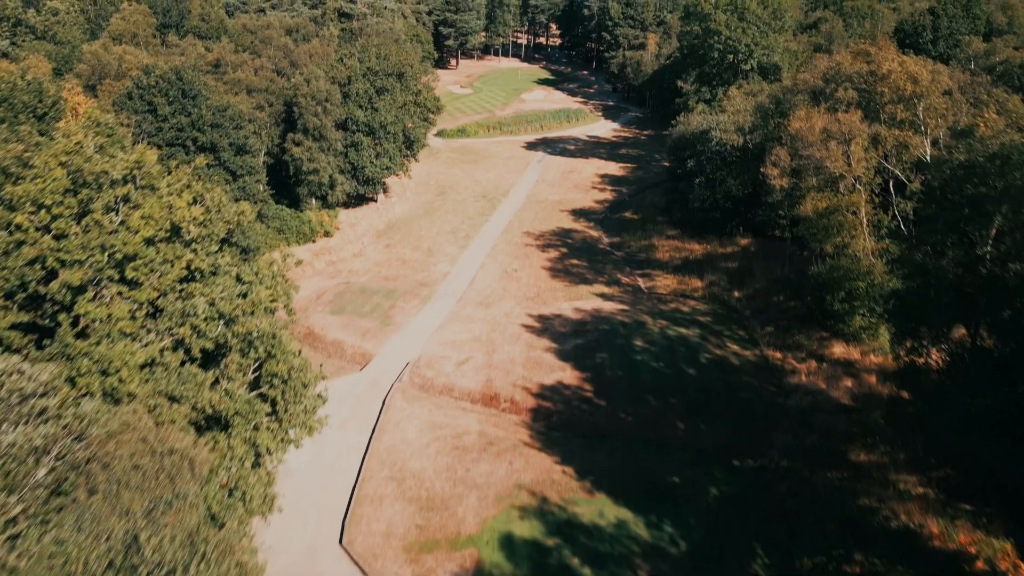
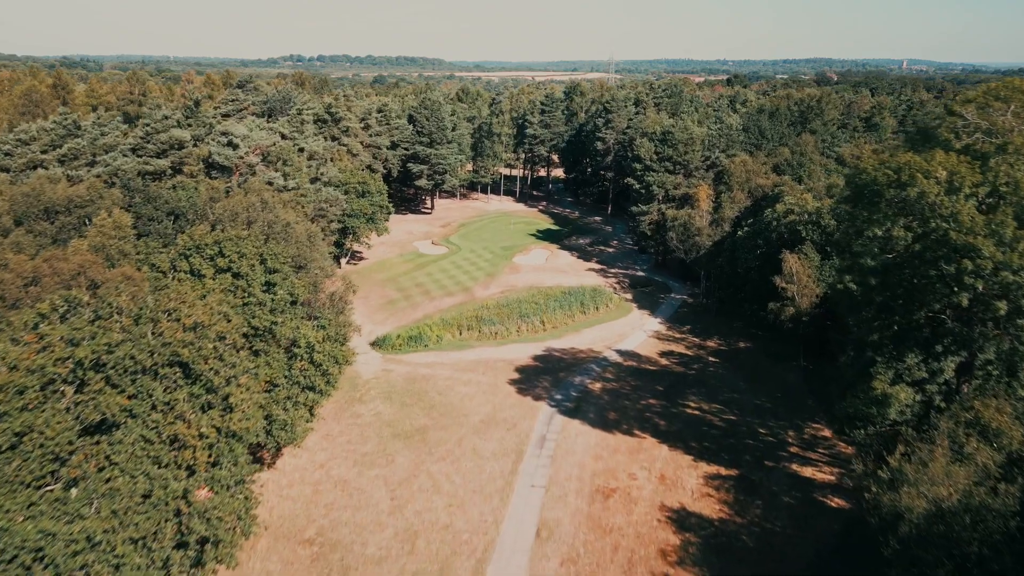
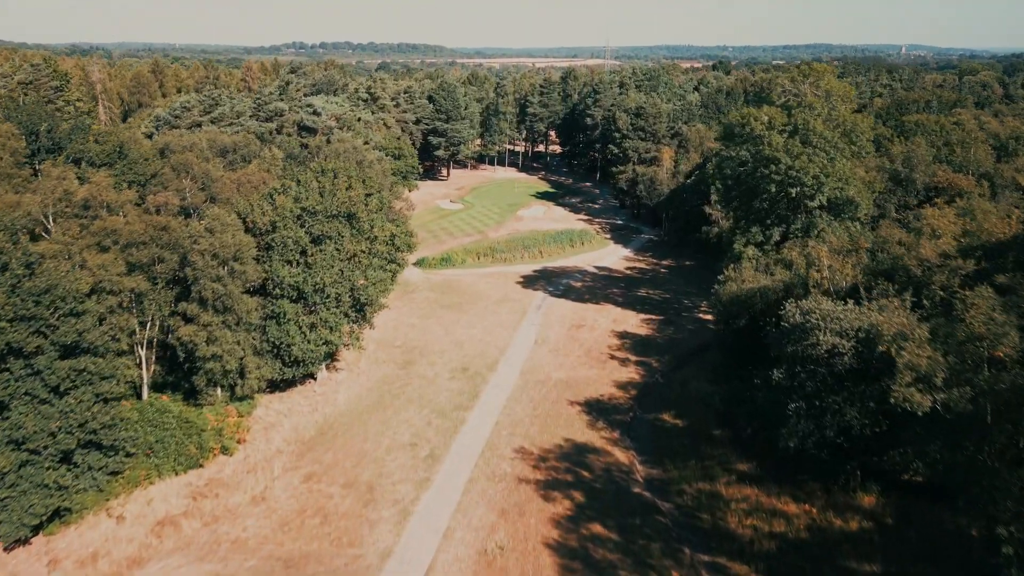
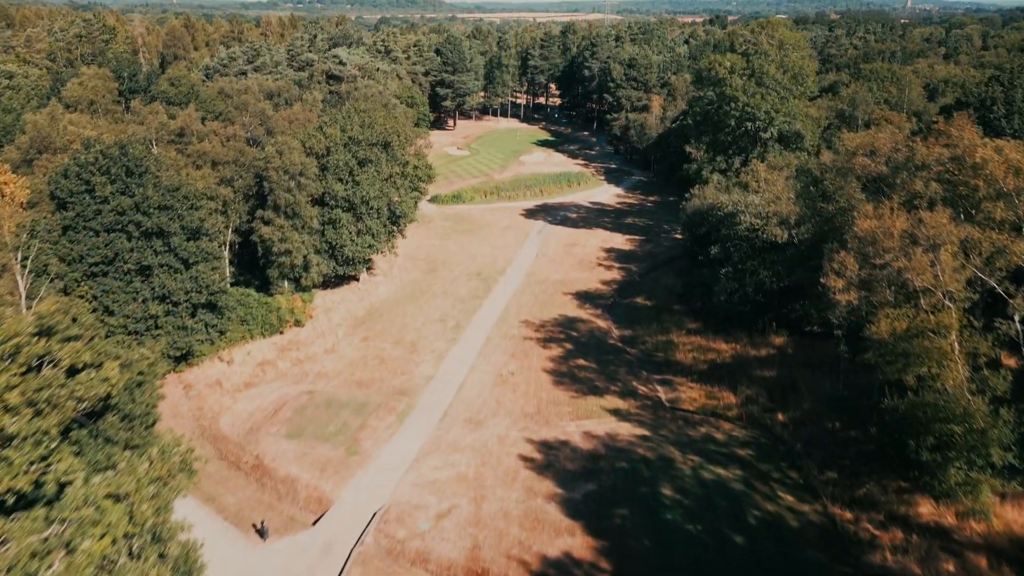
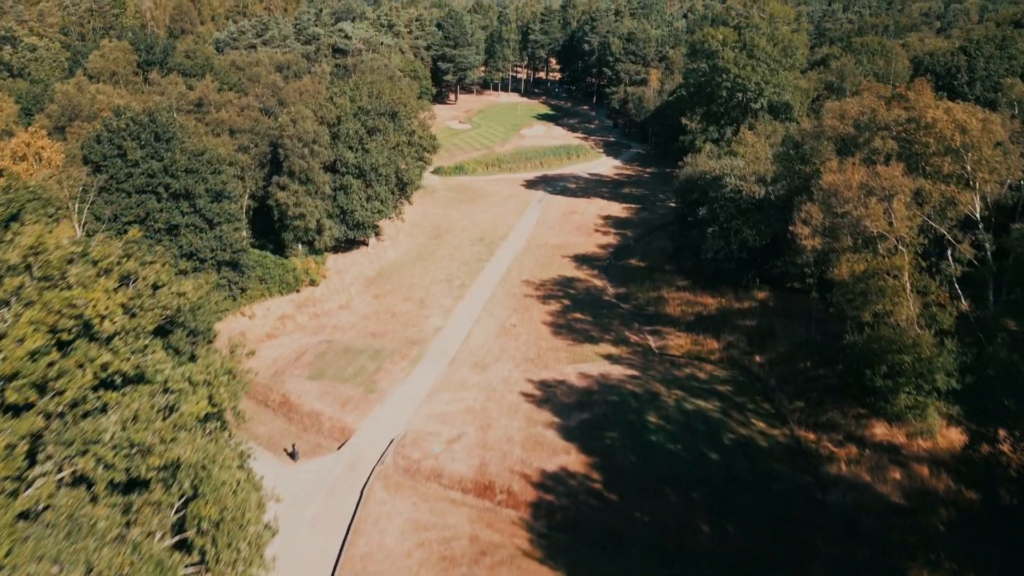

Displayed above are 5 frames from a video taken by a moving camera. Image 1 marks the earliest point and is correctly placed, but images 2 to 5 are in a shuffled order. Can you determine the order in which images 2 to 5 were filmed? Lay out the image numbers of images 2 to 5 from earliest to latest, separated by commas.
5, 4, 3, 2
